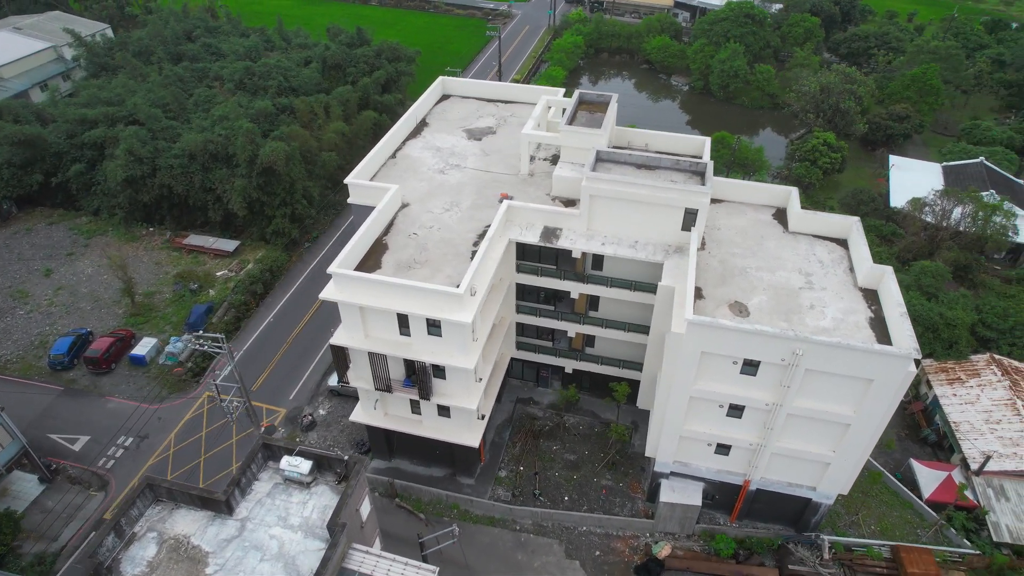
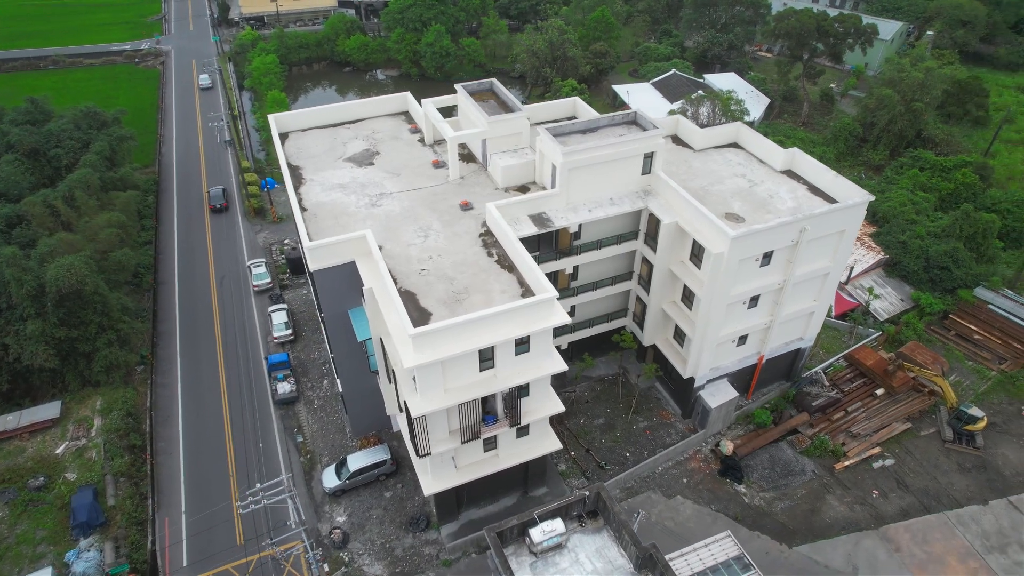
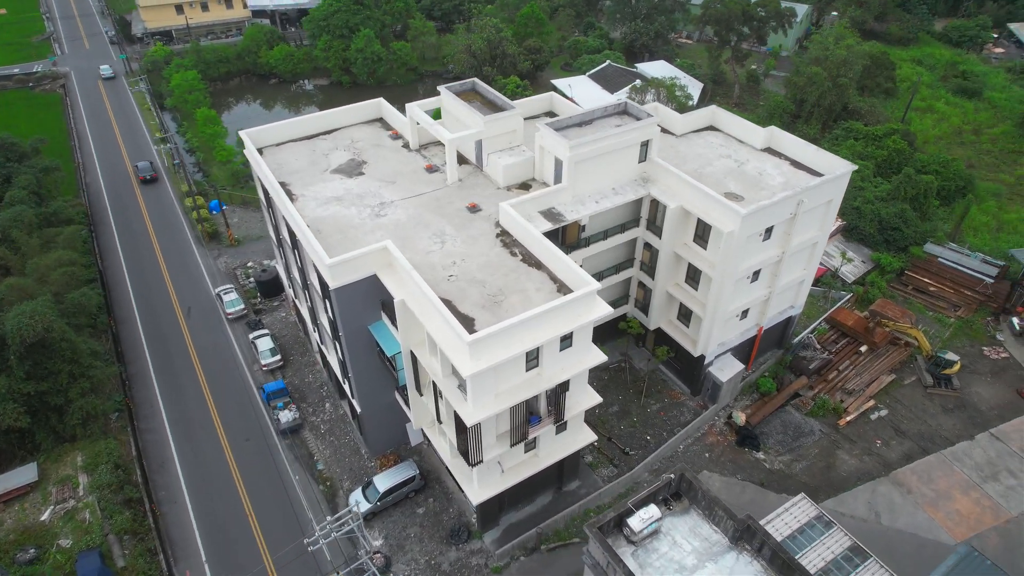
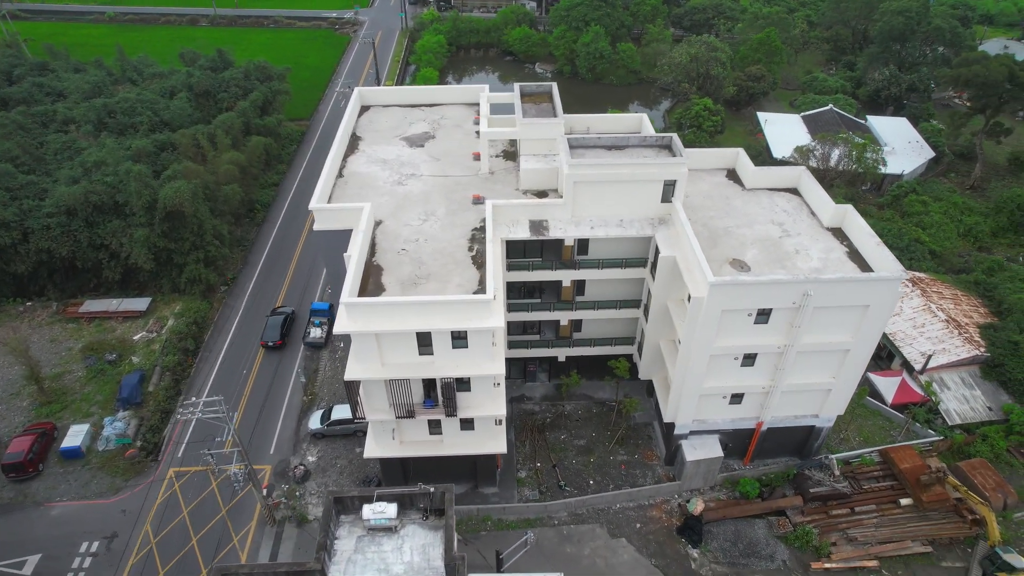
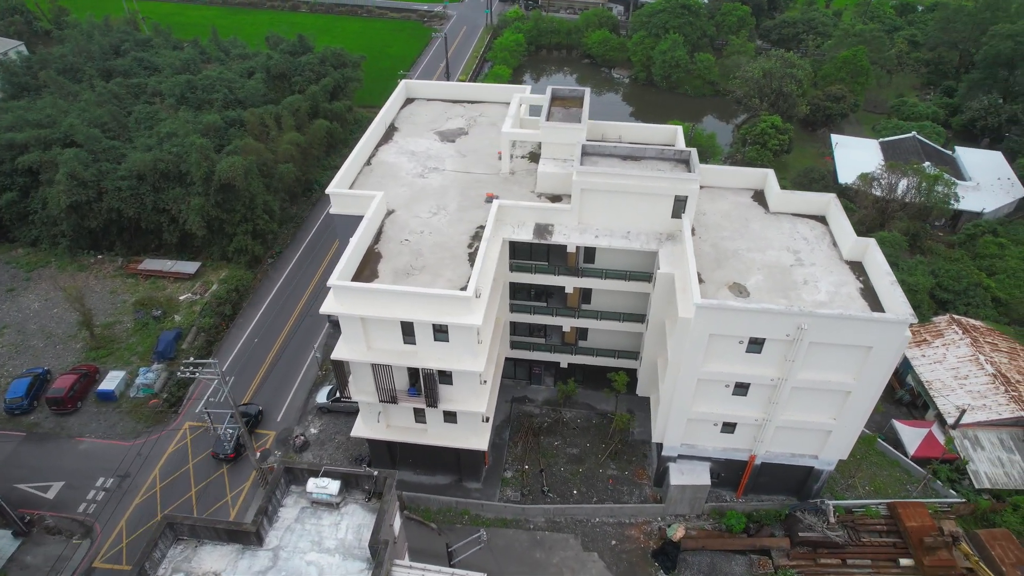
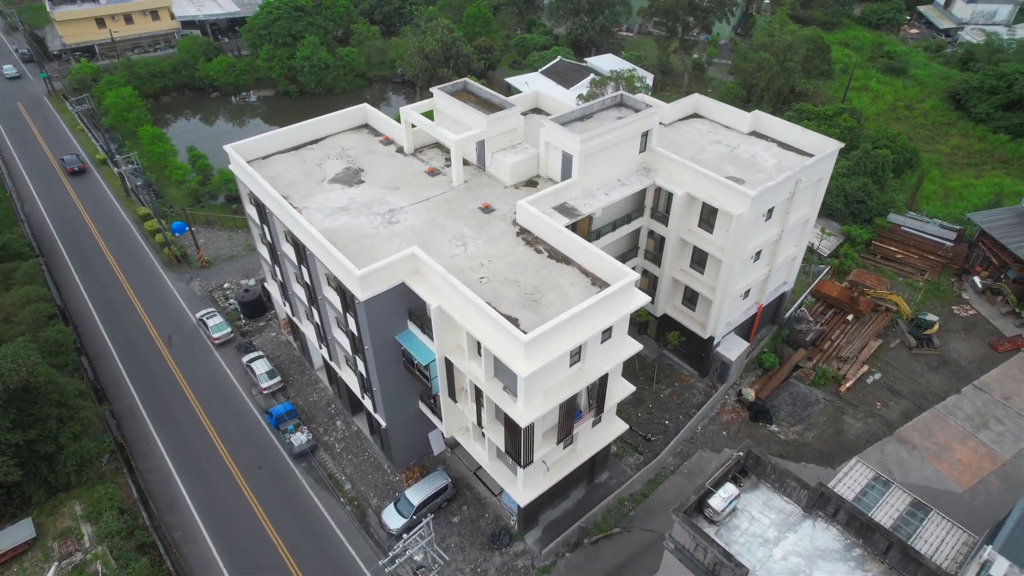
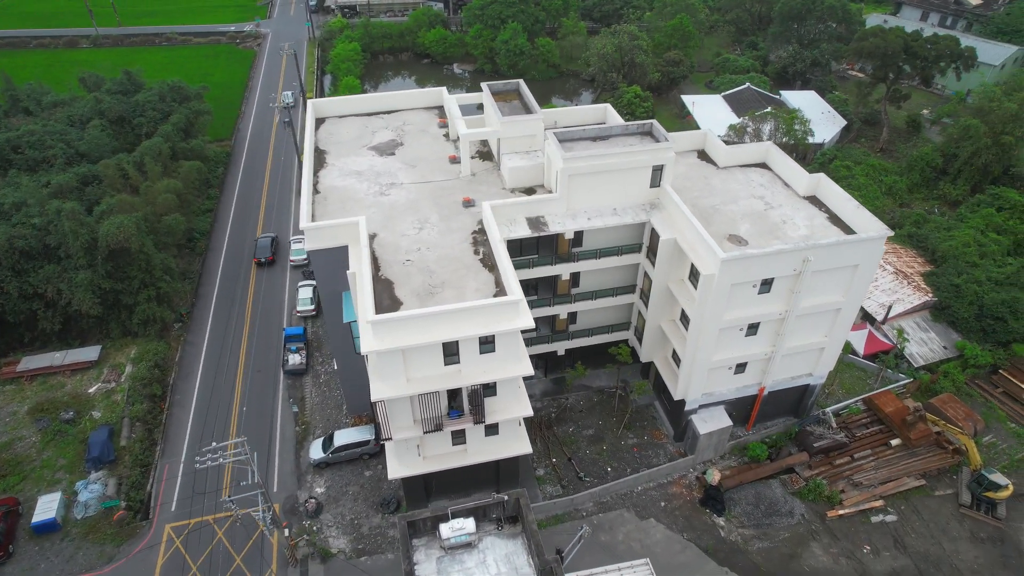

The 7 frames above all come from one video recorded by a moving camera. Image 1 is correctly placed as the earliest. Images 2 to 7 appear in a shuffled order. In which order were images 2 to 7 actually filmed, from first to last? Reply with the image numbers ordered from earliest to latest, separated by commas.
5, 4, 7, 2, 3, 6
